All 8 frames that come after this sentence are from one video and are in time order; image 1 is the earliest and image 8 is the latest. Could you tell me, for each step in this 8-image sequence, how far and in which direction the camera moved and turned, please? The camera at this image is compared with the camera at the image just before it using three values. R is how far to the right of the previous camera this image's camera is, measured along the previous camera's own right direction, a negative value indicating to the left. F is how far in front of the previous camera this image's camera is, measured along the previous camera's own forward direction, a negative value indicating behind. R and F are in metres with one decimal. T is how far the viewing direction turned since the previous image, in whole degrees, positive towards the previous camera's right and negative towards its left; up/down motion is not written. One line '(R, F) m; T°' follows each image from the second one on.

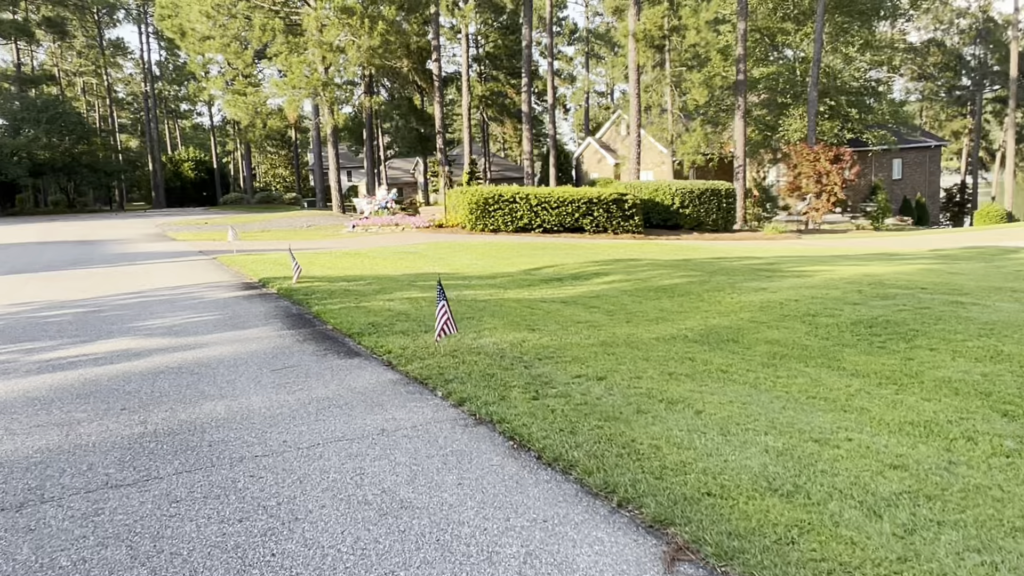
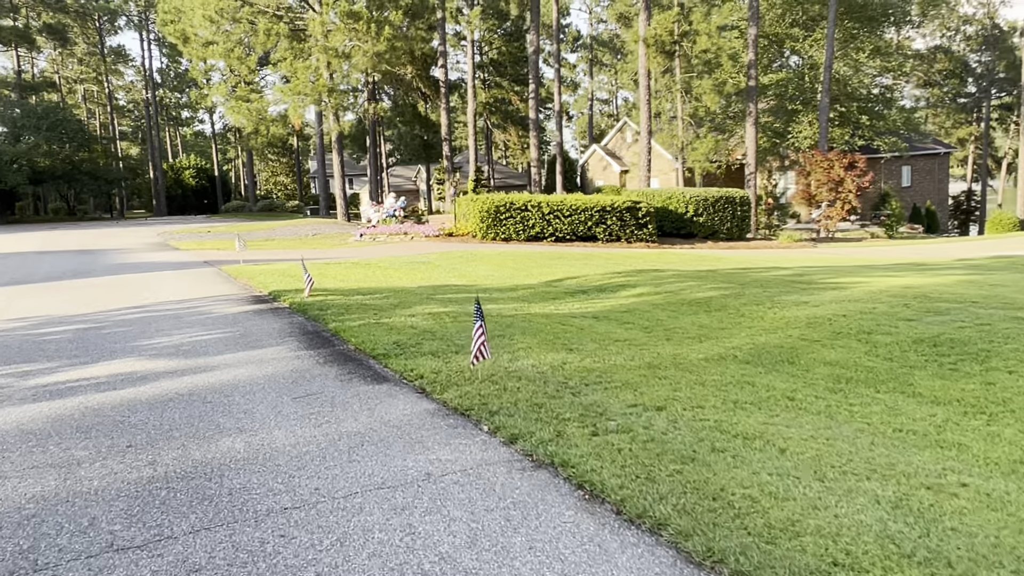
(-0.3, +0.5) m; 0°
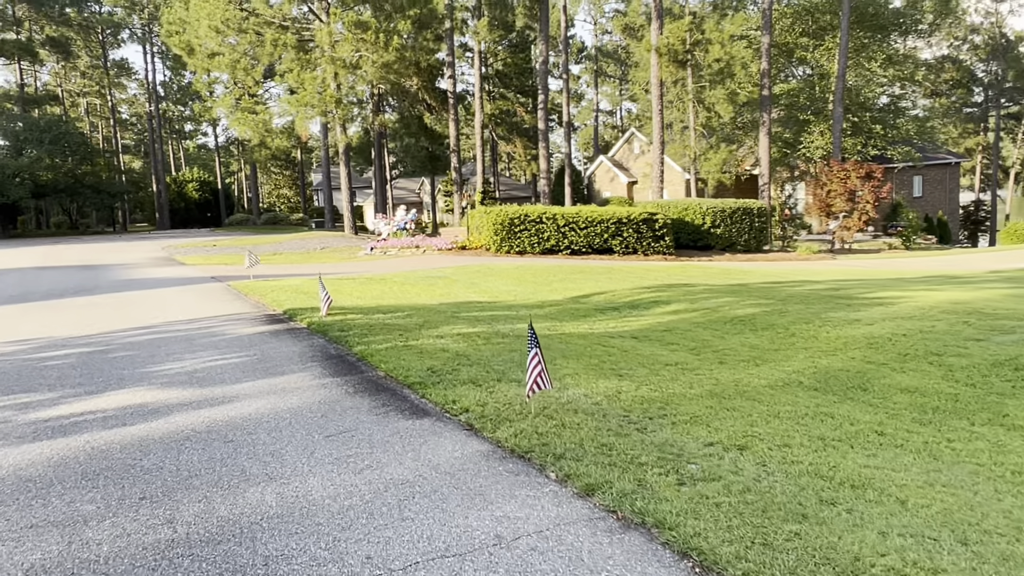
(-0.3, +0.5) m; 0°
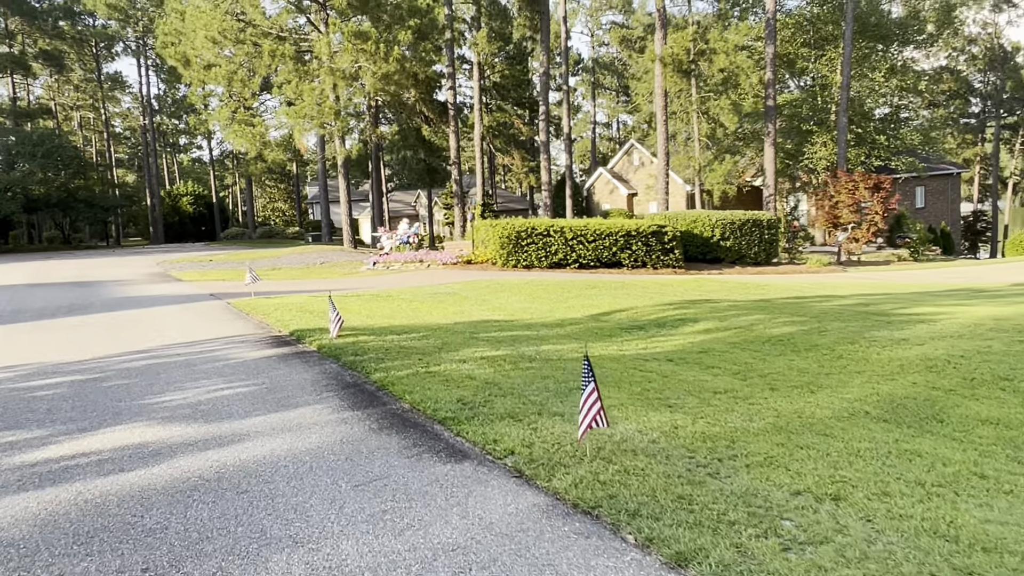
(-0.3, +0.5) m; 0°
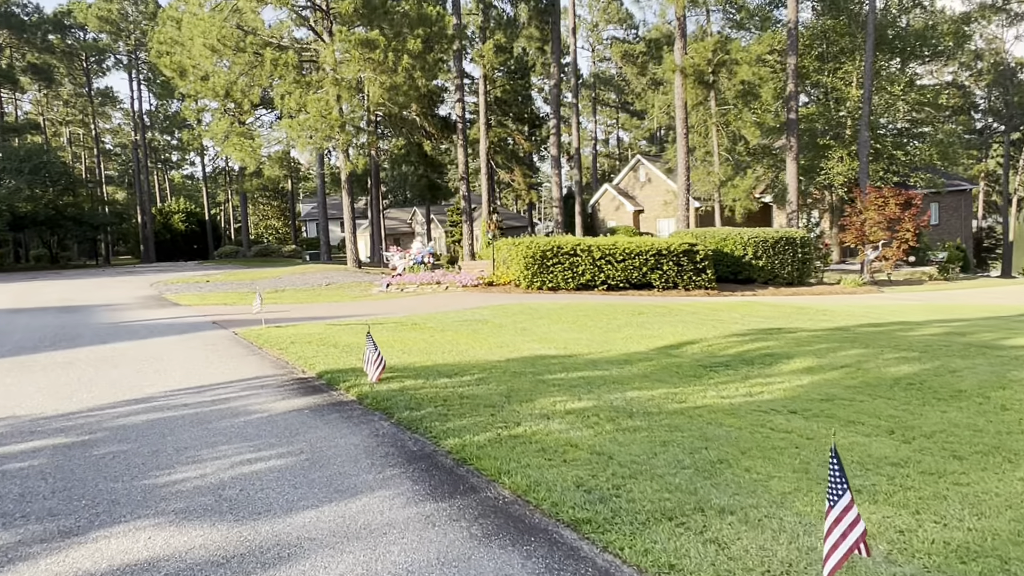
(-0.7, +1.3) m; +1°
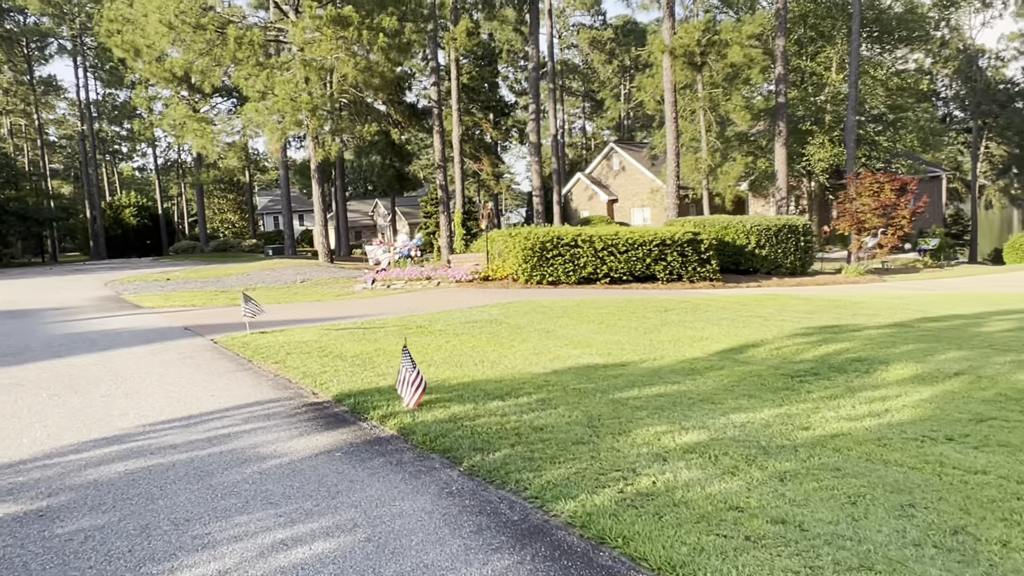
(-0.7, +1.3) m; +3°
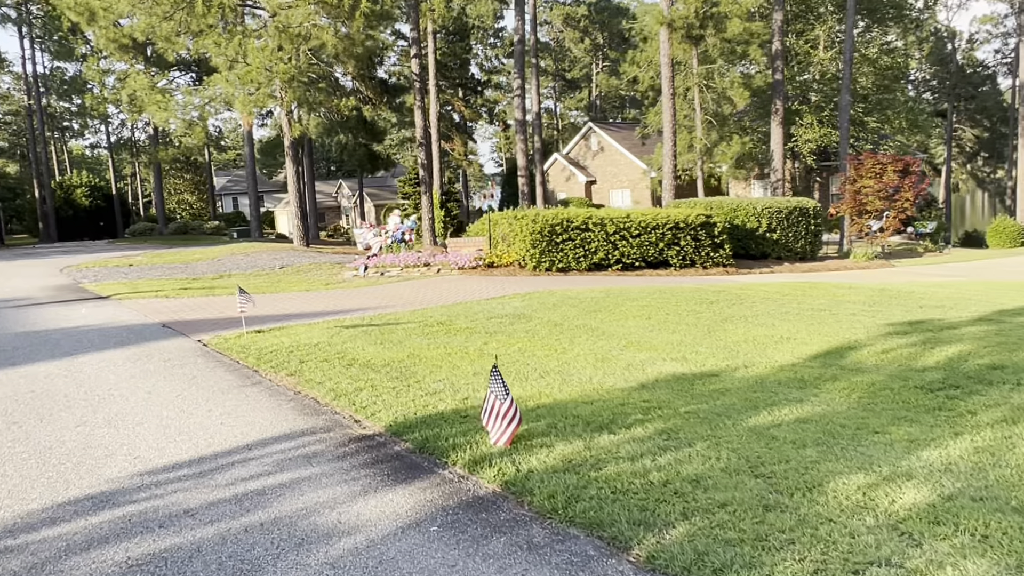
(-0.8, +1.3) m; +3°
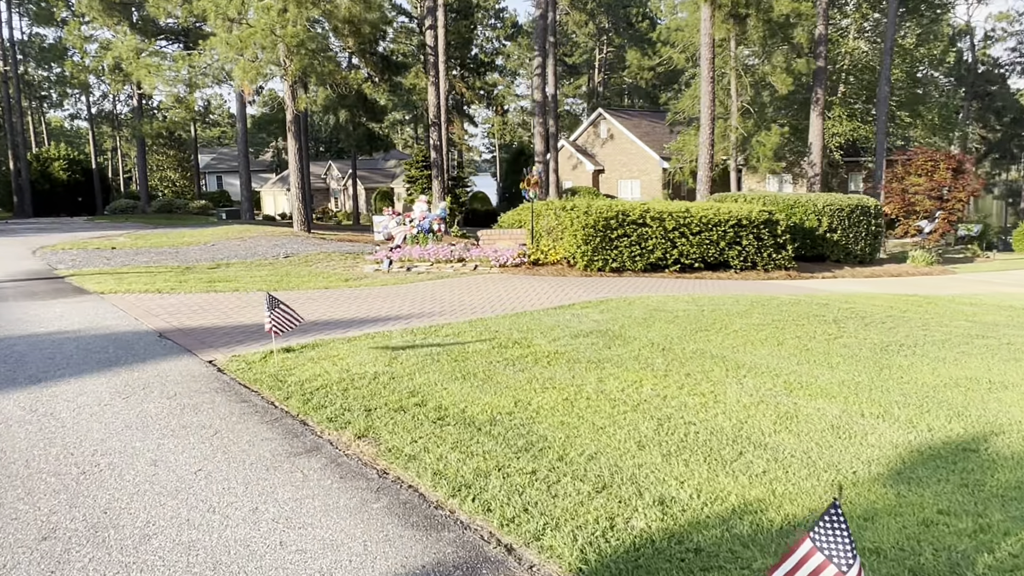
(-0.9, +1.8) m; +1°
